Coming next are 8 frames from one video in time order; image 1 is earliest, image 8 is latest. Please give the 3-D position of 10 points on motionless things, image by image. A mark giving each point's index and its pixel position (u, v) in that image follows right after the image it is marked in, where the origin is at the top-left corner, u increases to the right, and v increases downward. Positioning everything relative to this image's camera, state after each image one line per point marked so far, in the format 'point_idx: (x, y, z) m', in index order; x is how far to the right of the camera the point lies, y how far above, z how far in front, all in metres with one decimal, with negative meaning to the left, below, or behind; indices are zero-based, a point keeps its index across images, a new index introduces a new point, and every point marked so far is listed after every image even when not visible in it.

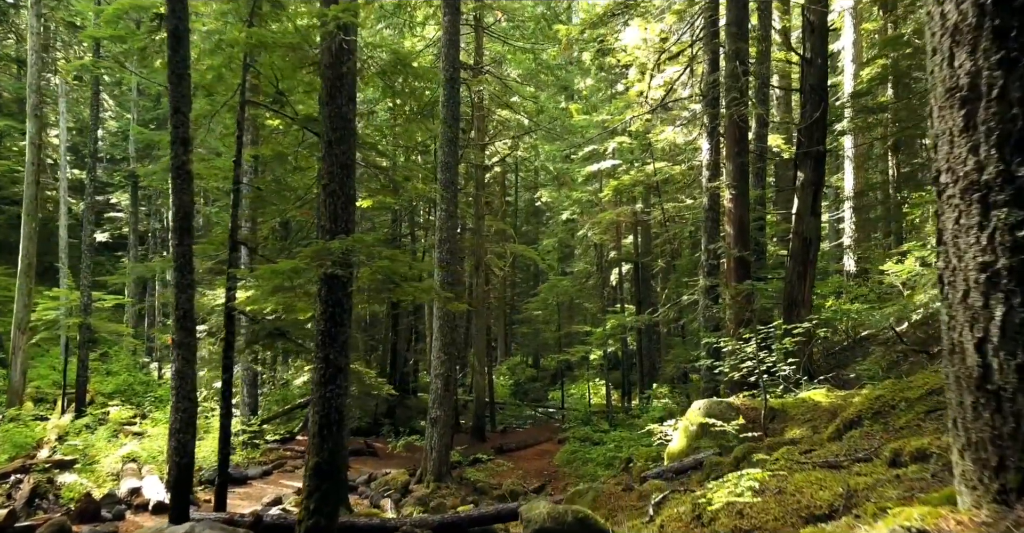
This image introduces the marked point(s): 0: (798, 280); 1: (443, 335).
0: (+4.7, -0.2, +13.9) m
1: (-1.5, -1.5, +17.6) m
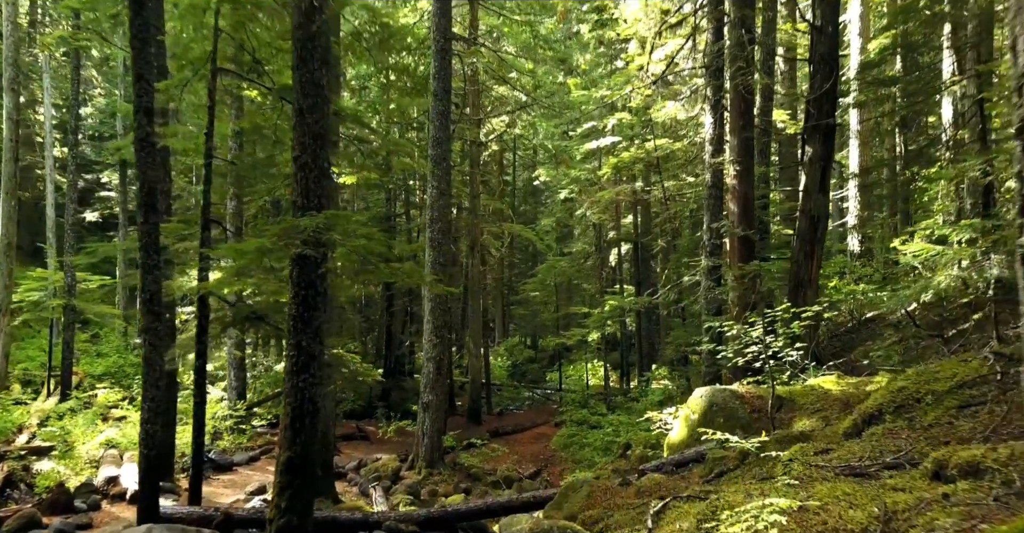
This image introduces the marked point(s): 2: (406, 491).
0: (+4.6, +0.1, +13.3) m
1: (-1.6, -1.1, +17.0) m
2: (-1.9, -4.0, +15.2) m
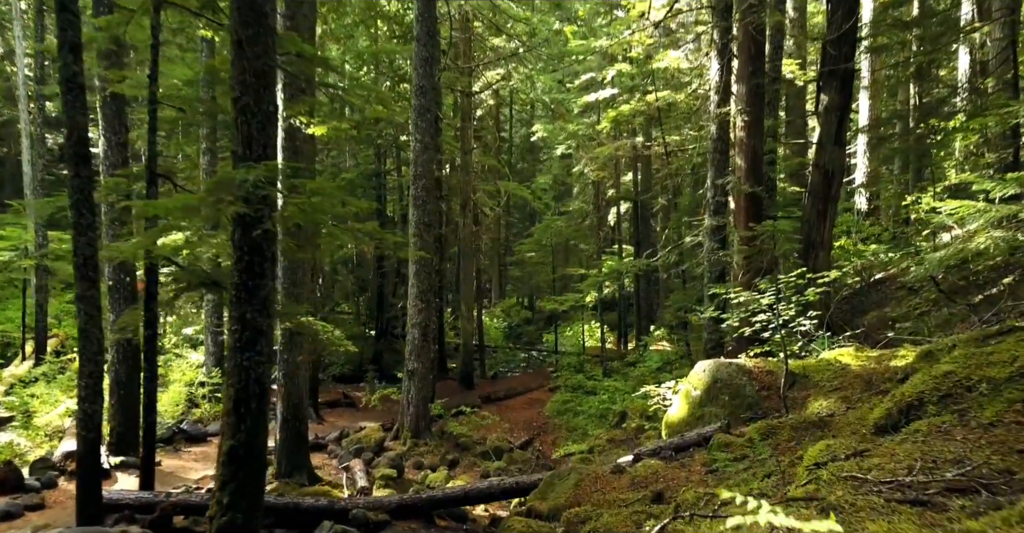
0: (+4.4, +0.7, +12.2) m
1: (-1.7, -0.3, +16.0) m
2: (-2.1, -3.4, +14.3) m
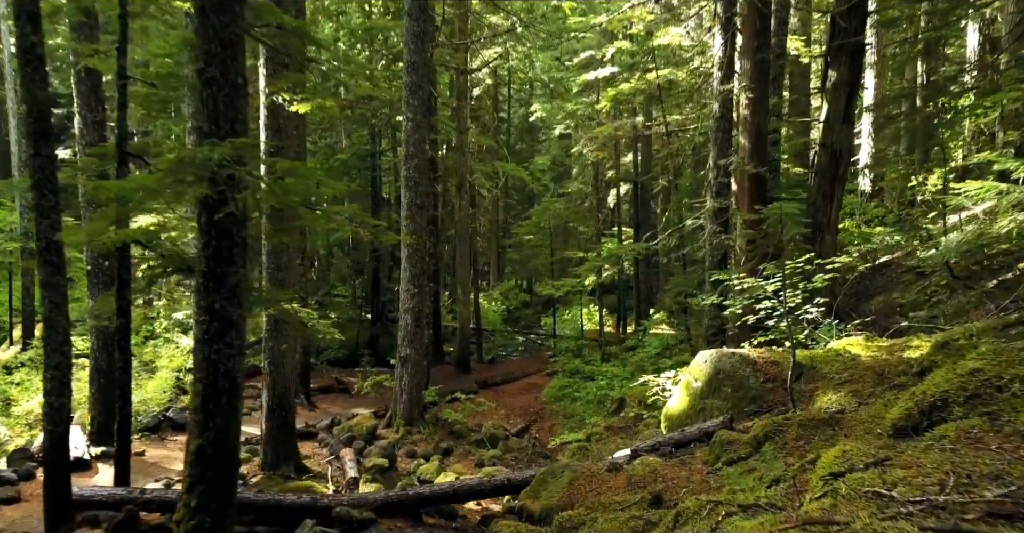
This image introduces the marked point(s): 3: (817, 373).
0: (+4.3, +0.9, +11.8) m
1: (-1.8, 0.0, +15.5) m
2: (-2.2, -3.1, +13.9) m
3: (+2.9, -1.0, +8.0) m
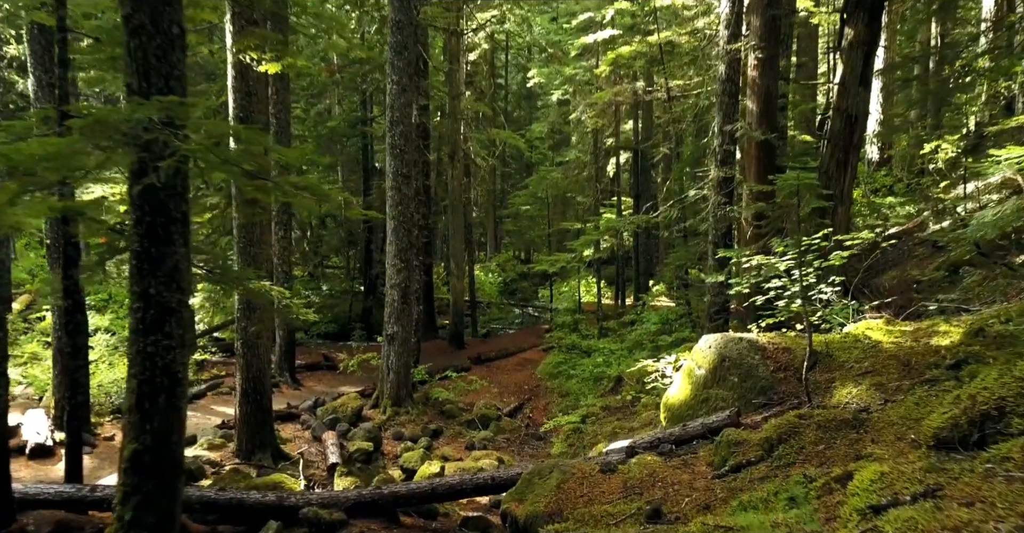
0: (+4.2, +1.2, +10.9) m
1: (-2.0, +0.5, +14.7) m
2: (-2.3, -2.7, +13.2) m
3: (+2.8, -0.8, +7.2) m
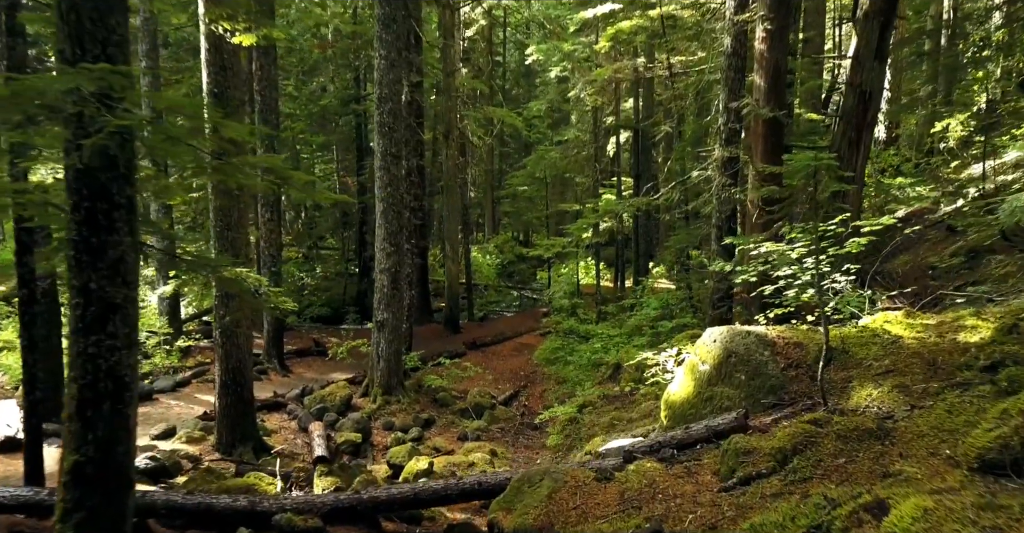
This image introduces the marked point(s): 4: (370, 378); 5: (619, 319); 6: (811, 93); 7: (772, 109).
0: (+4.1, +1.4, +10.3) m
1: (-2.1, +0.8, +14.1) m
2: (-2.4, -2.4, +12.7) m
3: (+2.7, -0.7, +6.7) m
4: (-2.5, -2.0, +14.8) m
5: (+2.4, -1.2, +18.8) m
6: (+5.8, +3.4, +16.4) m
7: (+3.3, +2.0, +10.7) m
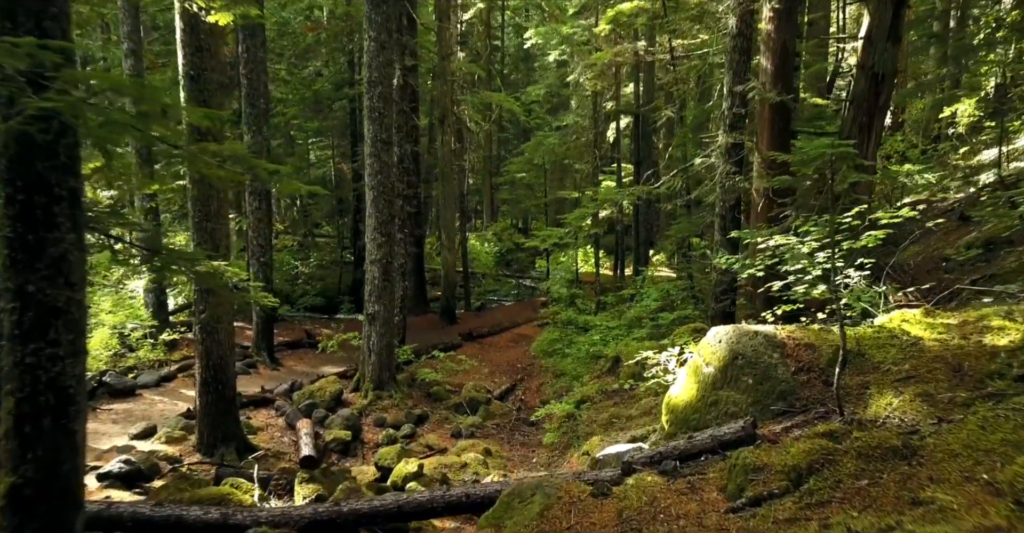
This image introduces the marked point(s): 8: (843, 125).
0: (+4.0, +1.5, +9.8) m
1: (-2.1, +0.9, +13.6) m
2: (-2.5, -2.3, +12.3) m
3: (+2.6, -0.7, +6.2) m
4: (-2.6, -1.8, +14.3) m
5: (+2.3, -1.0, +18.4) m
6: (+5.7, +3.6, +15.9) m
7: (+3.2, +2.1, +10.2) m
8: (+4.0, +1.7, +10.2) m
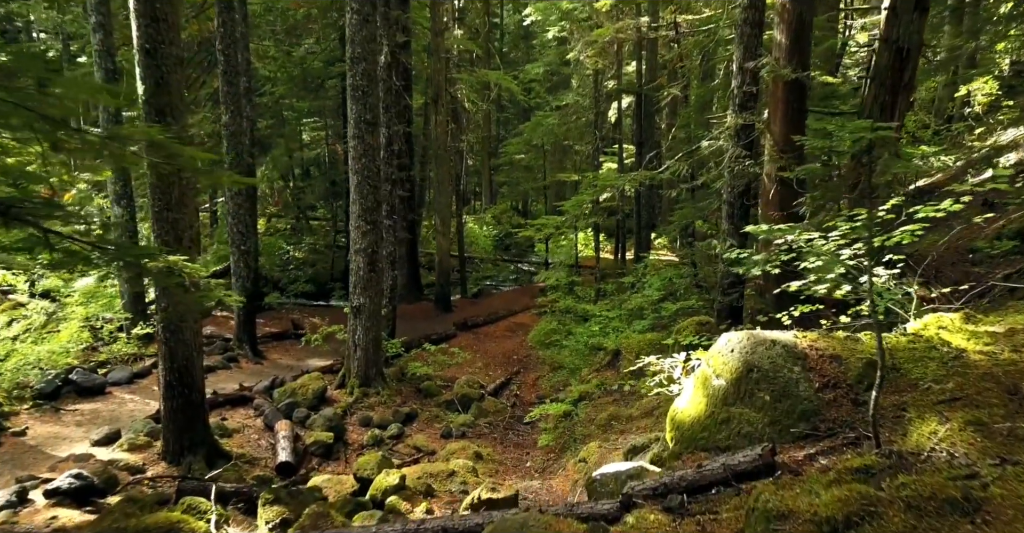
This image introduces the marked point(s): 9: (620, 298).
0: (+3.9, +1.6, +8.9) m
1: (-2.2, +1.1, +12.8) m
2: (-2.6, -2.2, +11.5) m
3: (+2.5, -0.7, +5.4) m
4: (-2.7, -1.6, +13.6) m
5: (+2.2, -0.7, +17.6) m
6: (+5.6, +3.8, +15.0) m
7: (+3.1, +2.2, +9.3) m
8: (+3.9, +1.8, +9.4) m
9: (+2.3, -0.7, +17.8) m
